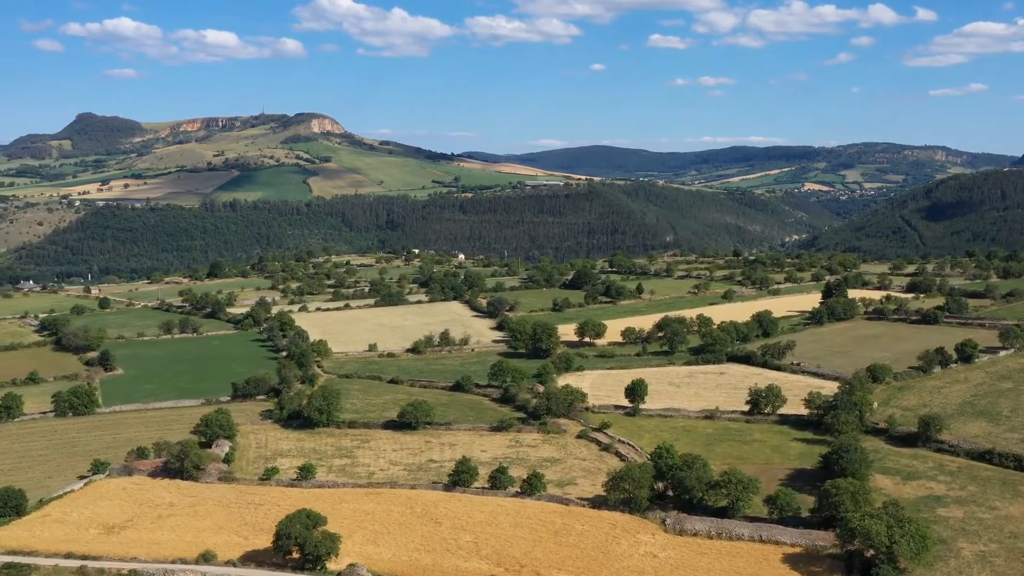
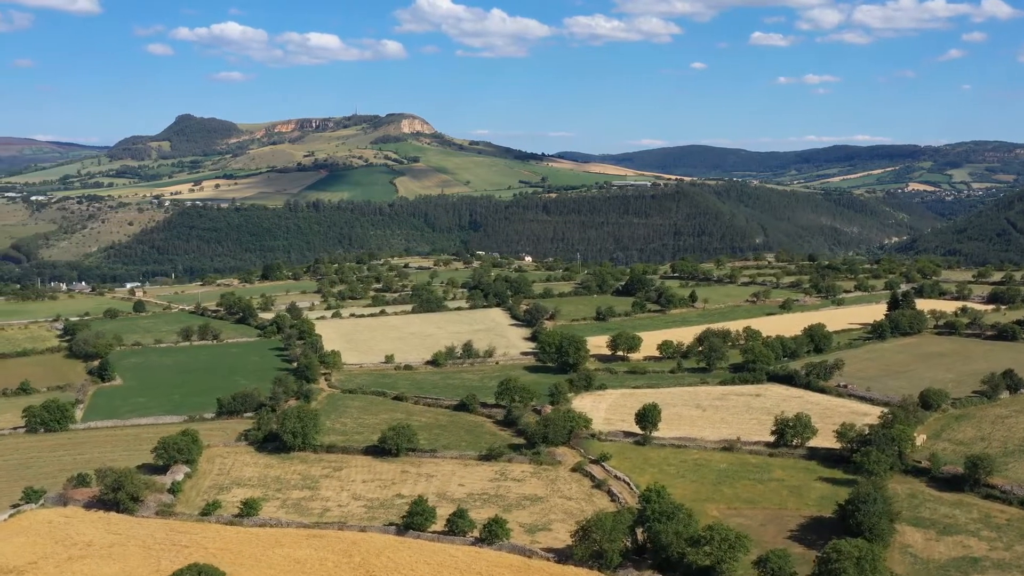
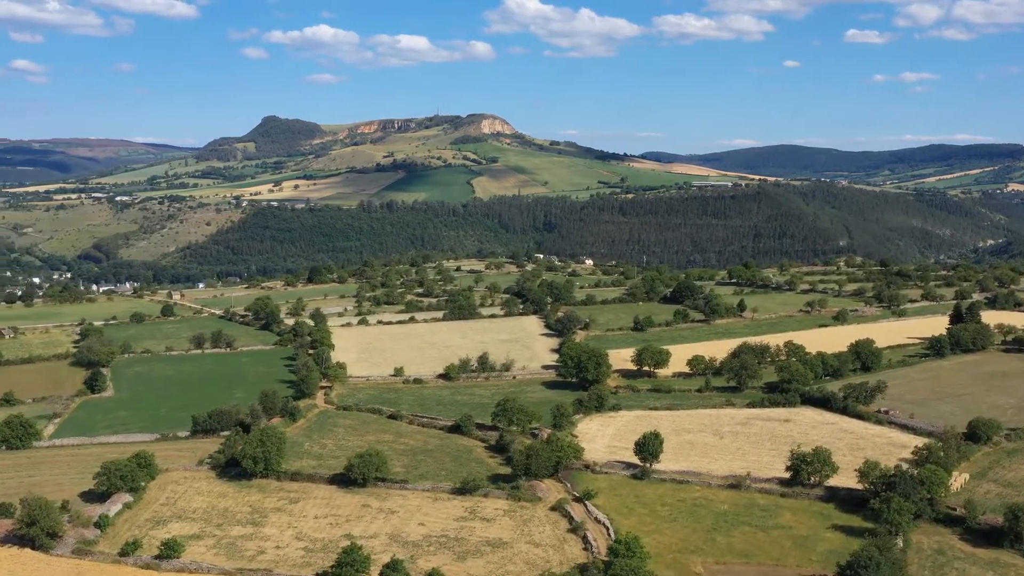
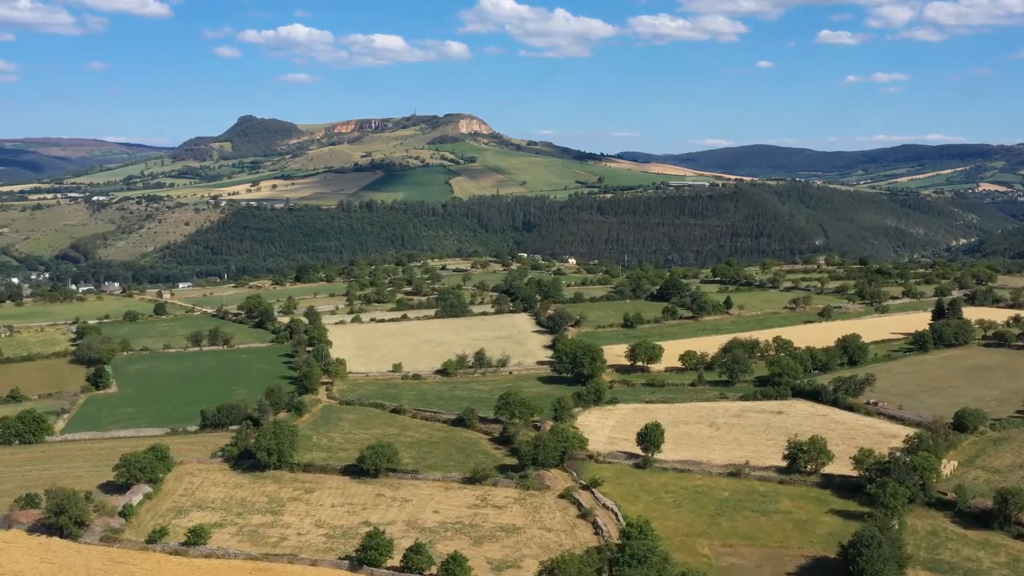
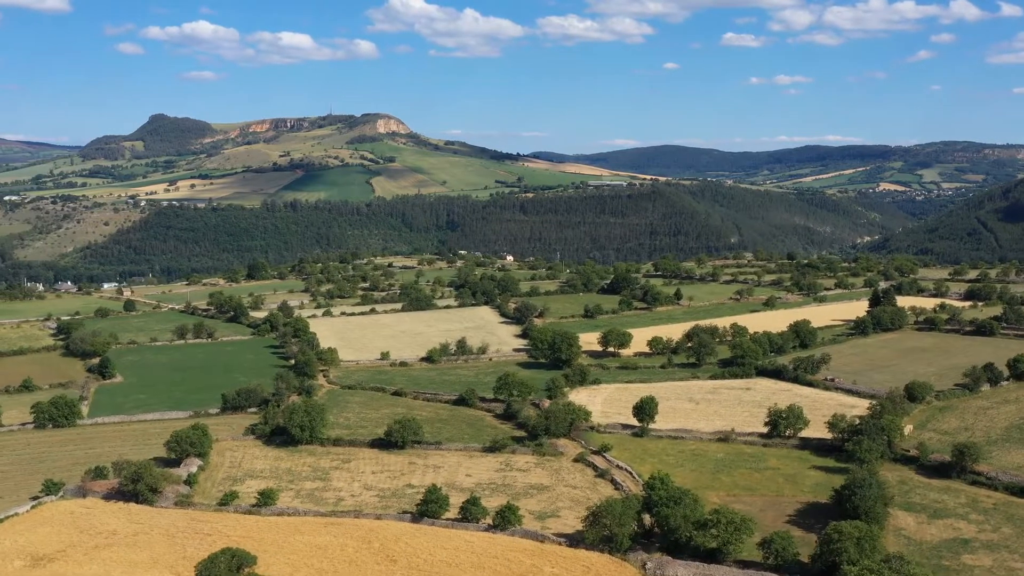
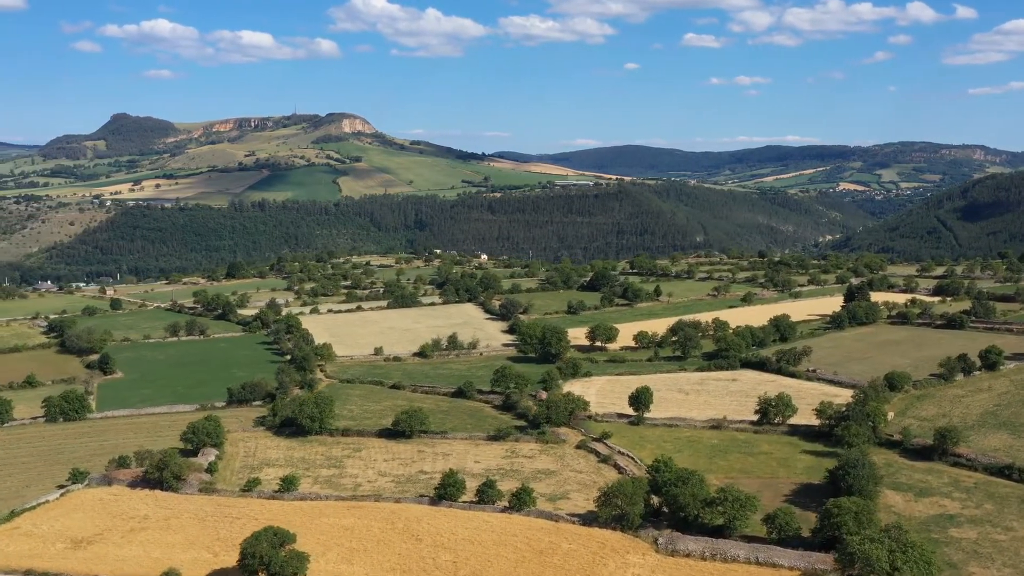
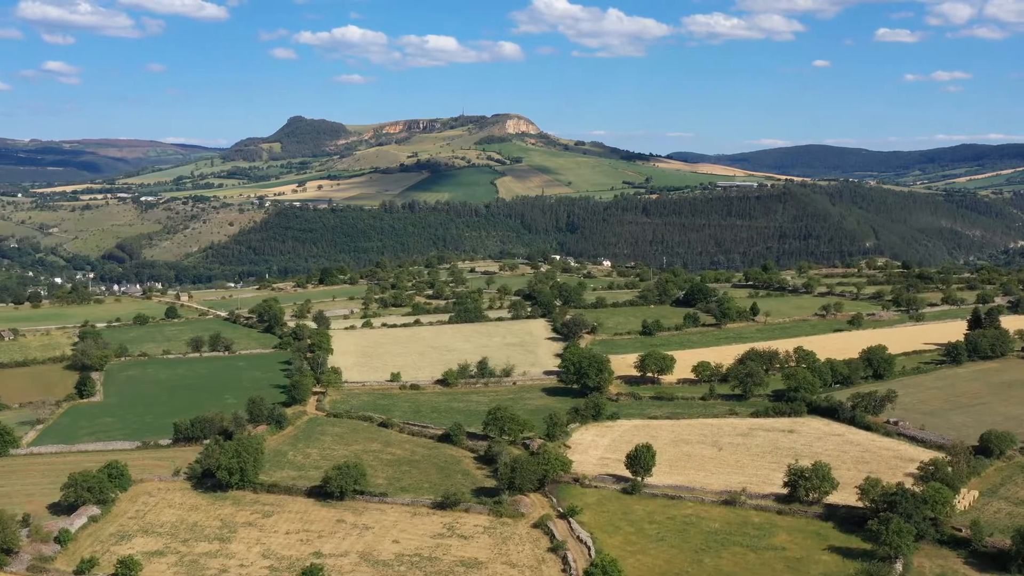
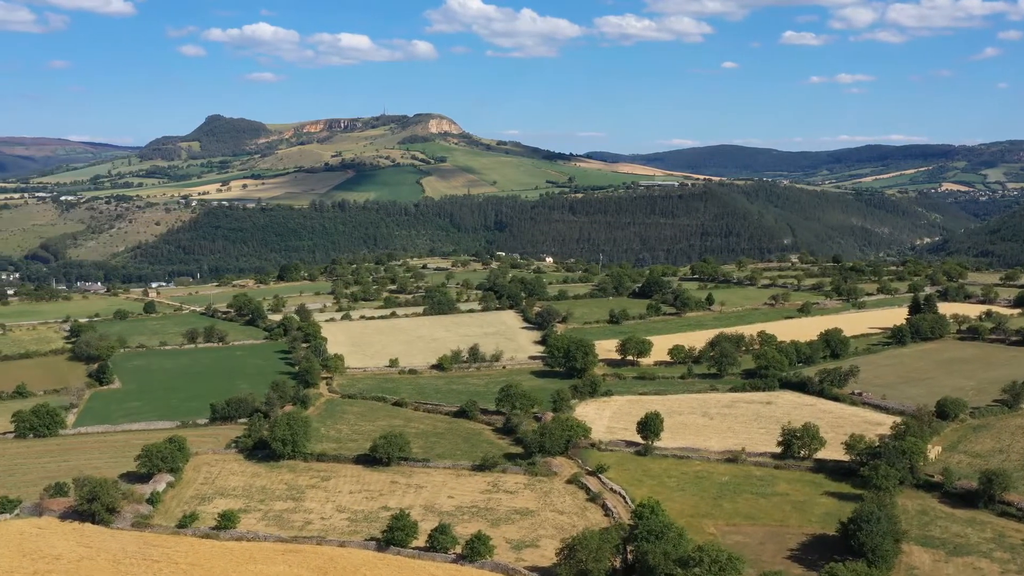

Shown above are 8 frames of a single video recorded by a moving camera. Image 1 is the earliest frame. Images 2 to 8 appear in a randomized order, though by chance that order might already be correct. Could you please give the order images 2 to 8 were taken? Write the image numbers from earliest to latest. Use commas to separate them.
6, 5, 2, 8, 4, 3, 7
